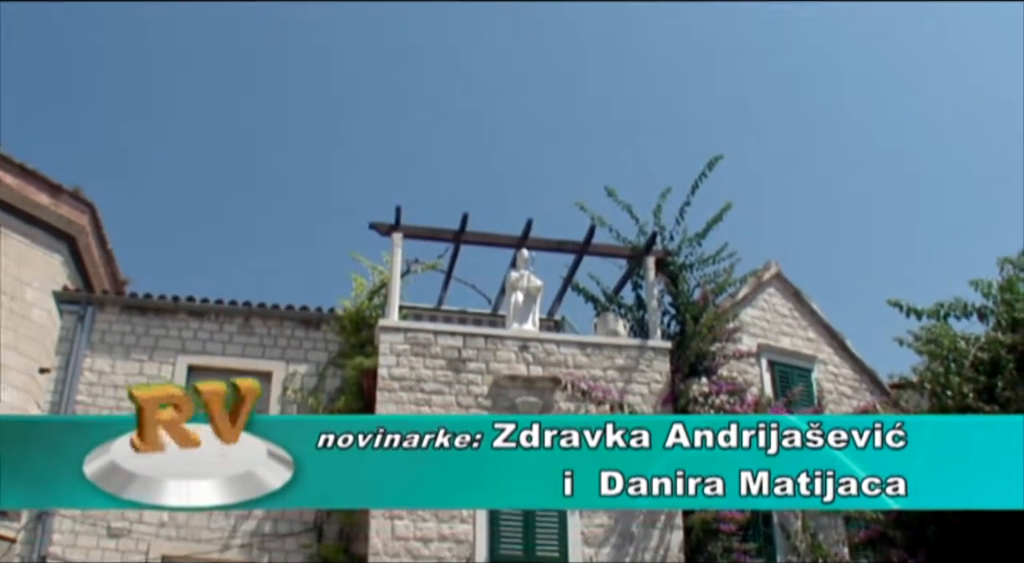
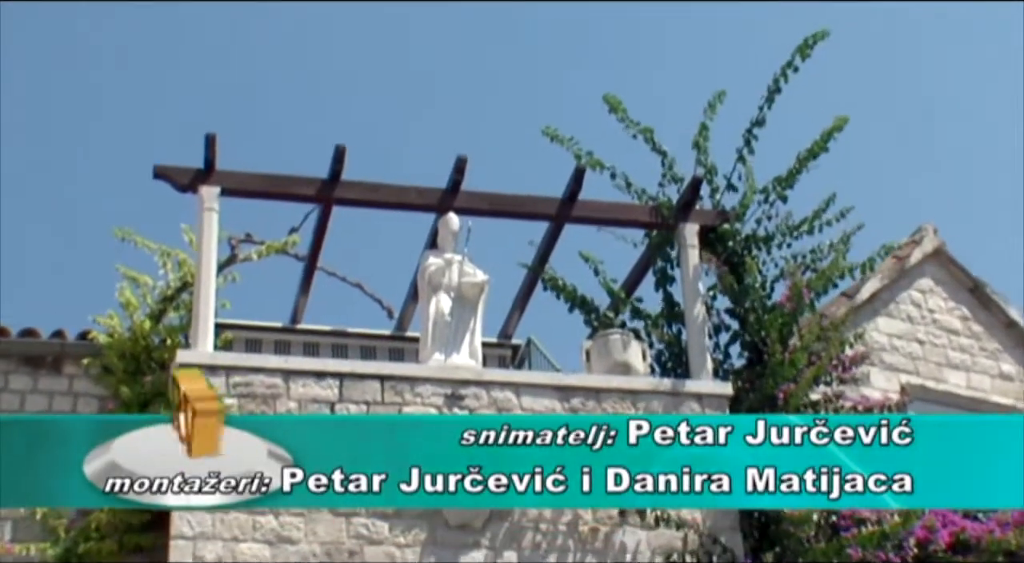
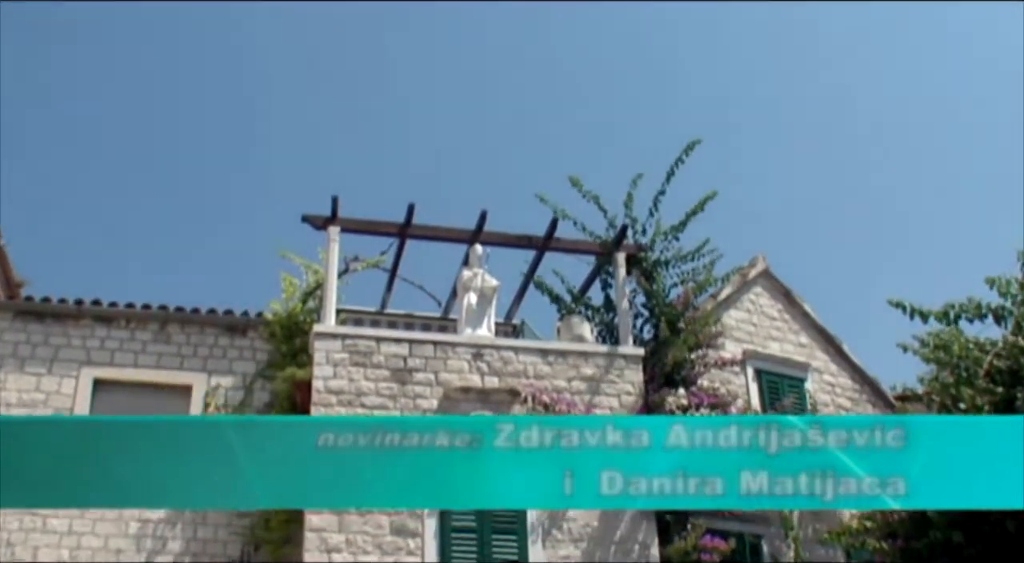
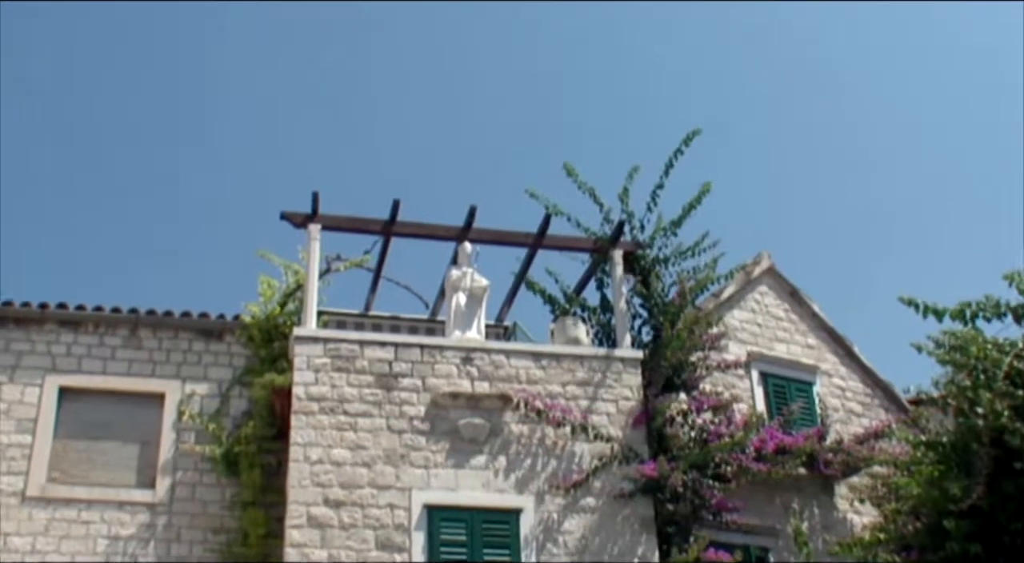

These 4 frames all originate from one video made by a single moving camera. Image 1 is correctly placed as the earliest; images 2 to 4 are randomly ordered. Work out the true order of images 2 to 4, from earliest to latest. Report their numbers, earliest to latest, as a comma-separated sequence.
3, 4, 2
